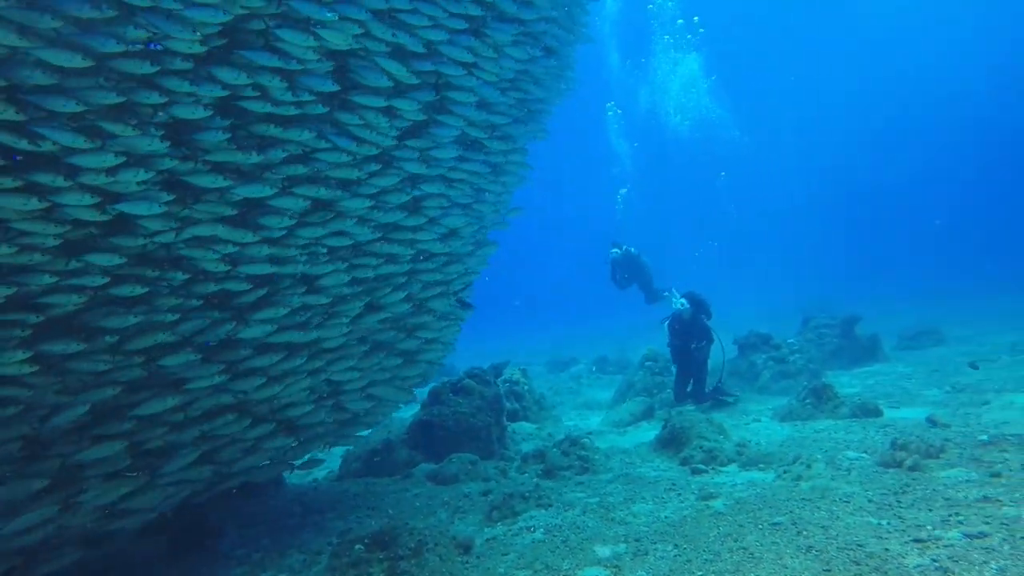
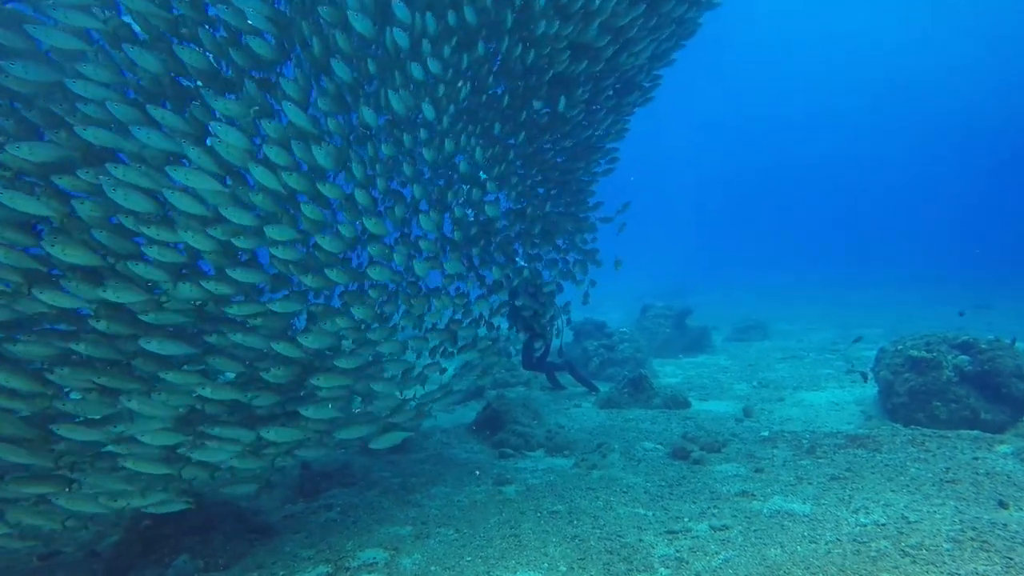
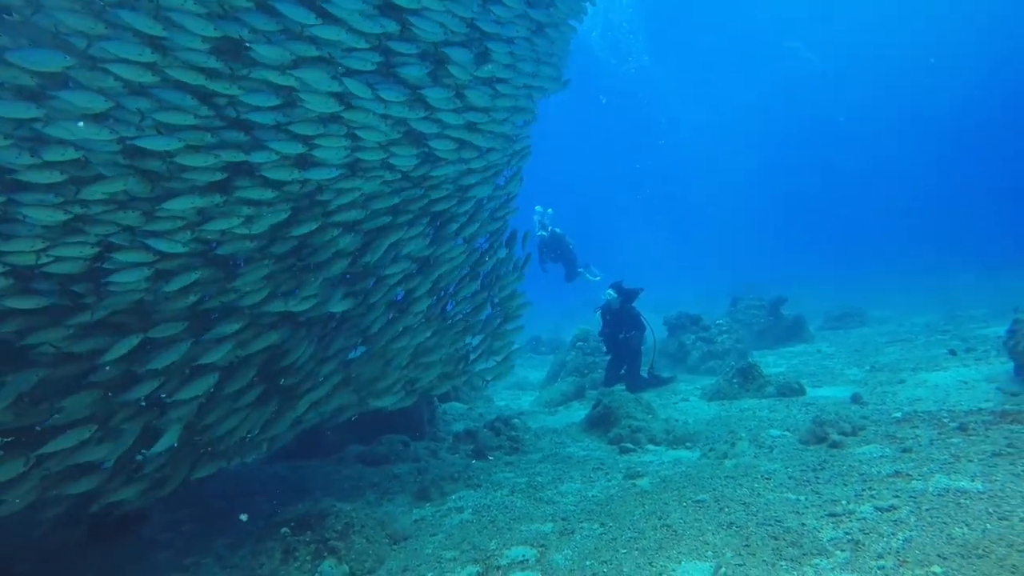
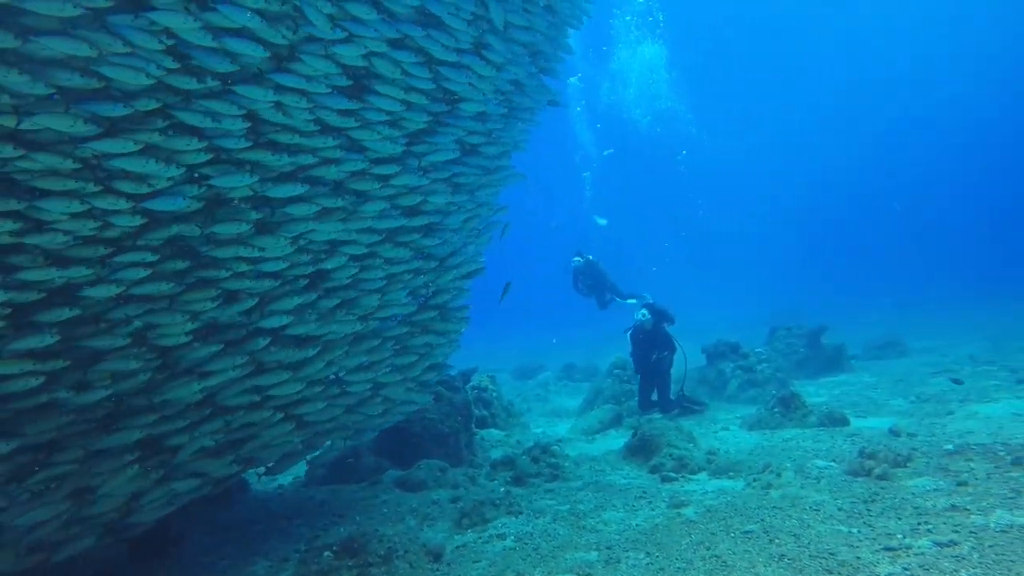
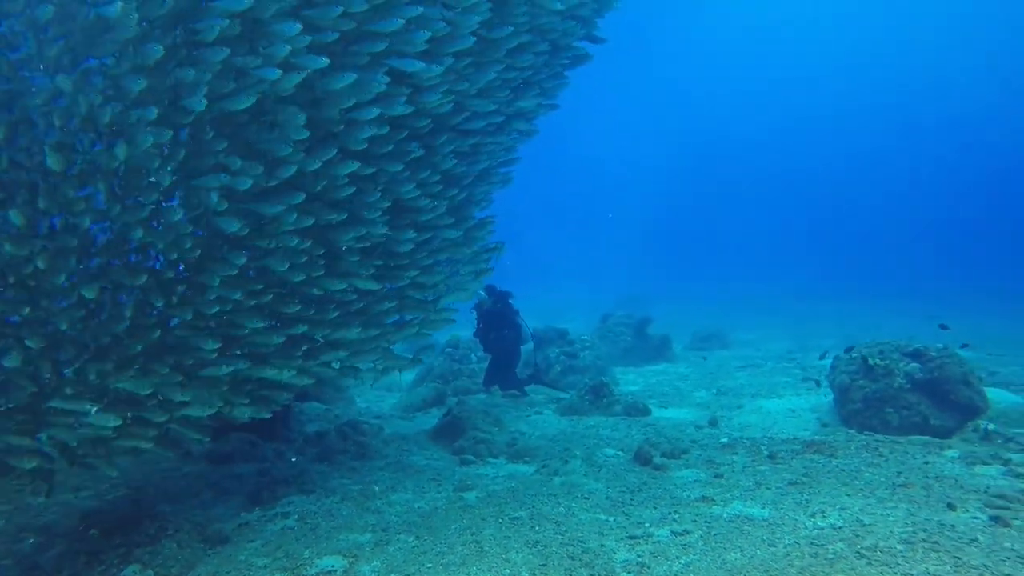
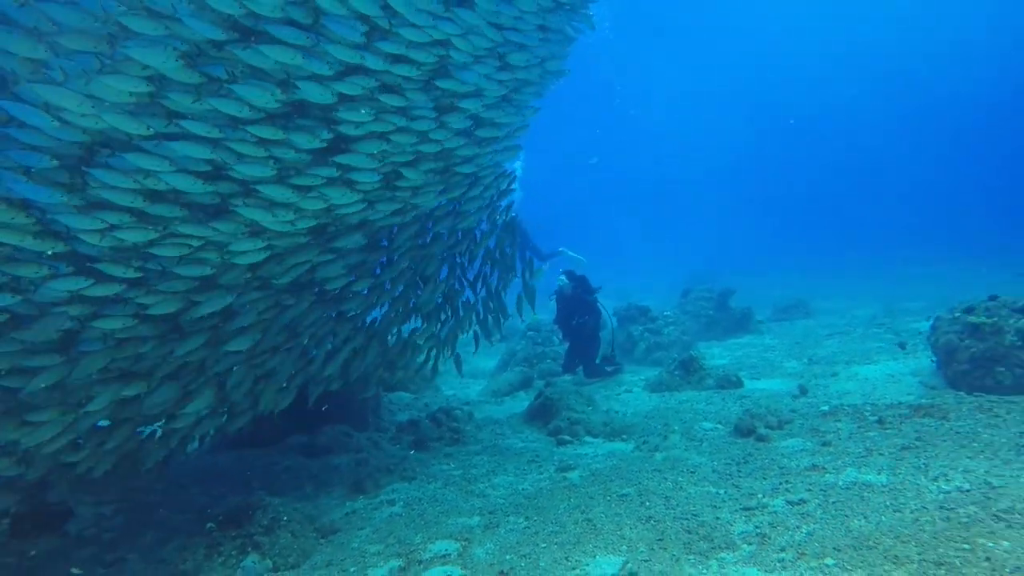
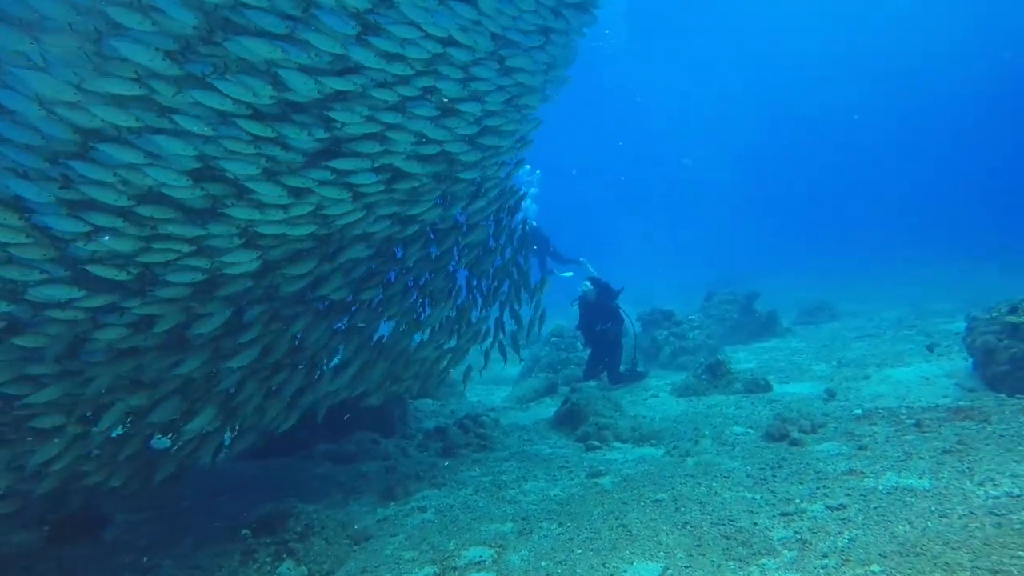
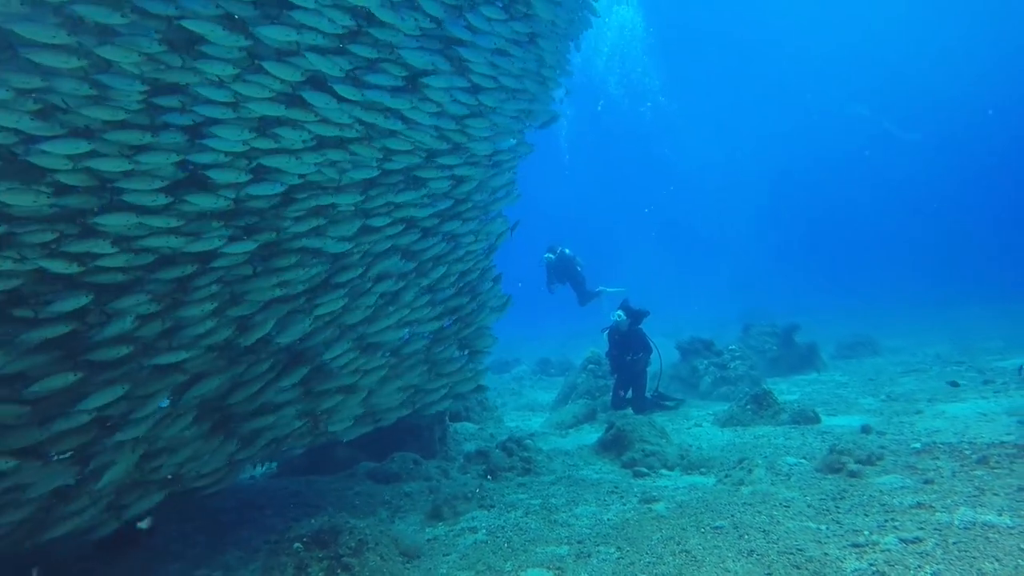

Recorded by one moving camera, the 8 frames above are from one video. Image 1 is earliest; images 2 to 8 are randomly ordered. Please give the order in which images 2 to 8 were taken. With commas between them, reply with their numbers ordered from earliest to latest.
4, 8, 3, 7, 6, 5, 2
